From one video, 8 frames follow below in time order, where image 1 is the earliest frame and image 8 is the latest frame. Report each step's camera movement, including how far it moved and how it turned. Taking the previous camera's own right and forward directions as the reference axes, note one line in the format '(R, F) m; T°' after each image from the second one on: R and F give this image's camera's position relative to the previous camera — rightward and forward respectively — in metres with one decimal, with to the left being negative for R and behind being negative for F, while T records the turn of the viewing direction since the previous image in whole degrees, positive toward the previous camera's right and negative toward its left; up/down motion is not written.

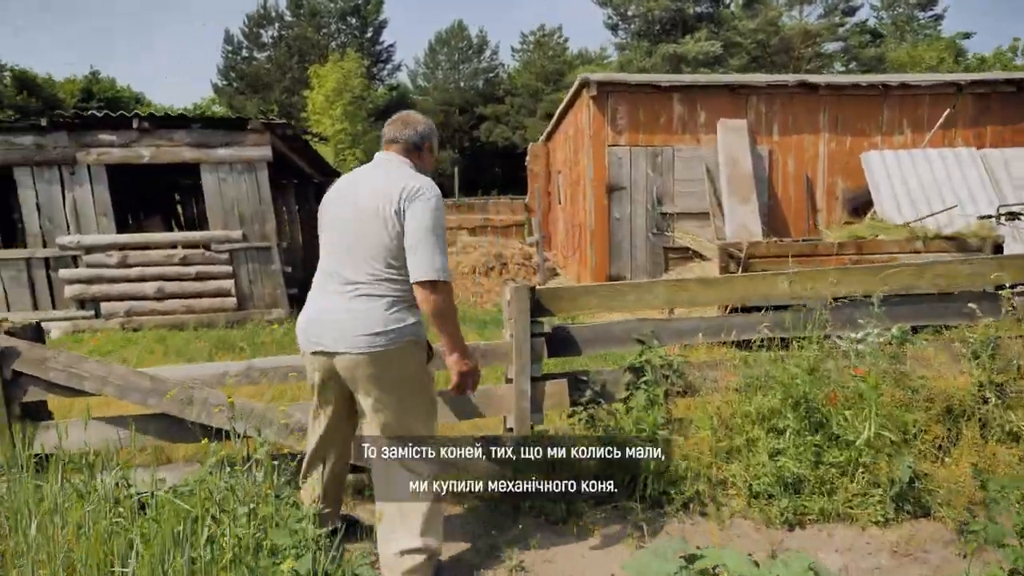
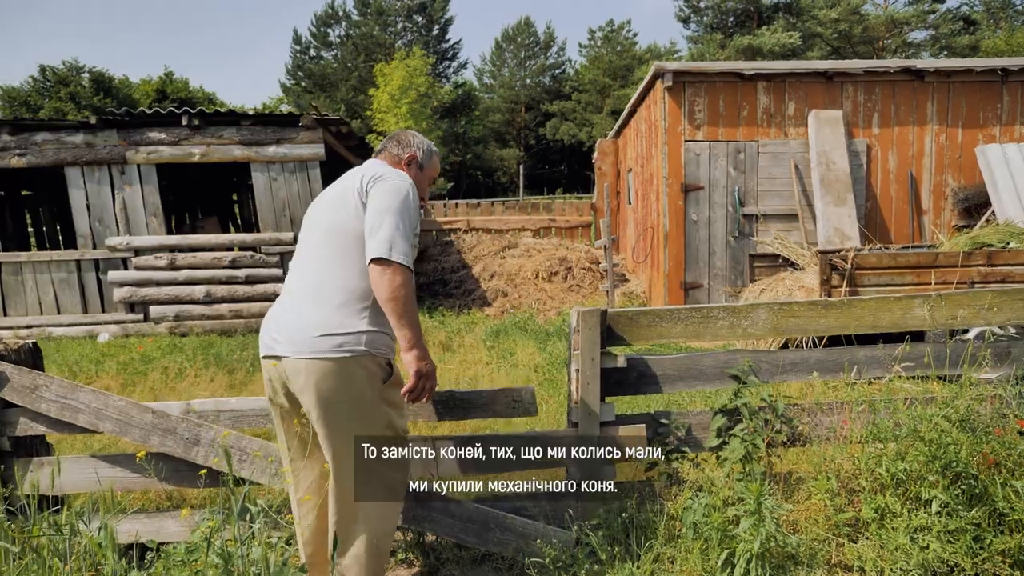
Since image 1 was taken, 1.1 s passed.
(0.0, +0.6) m; -5°
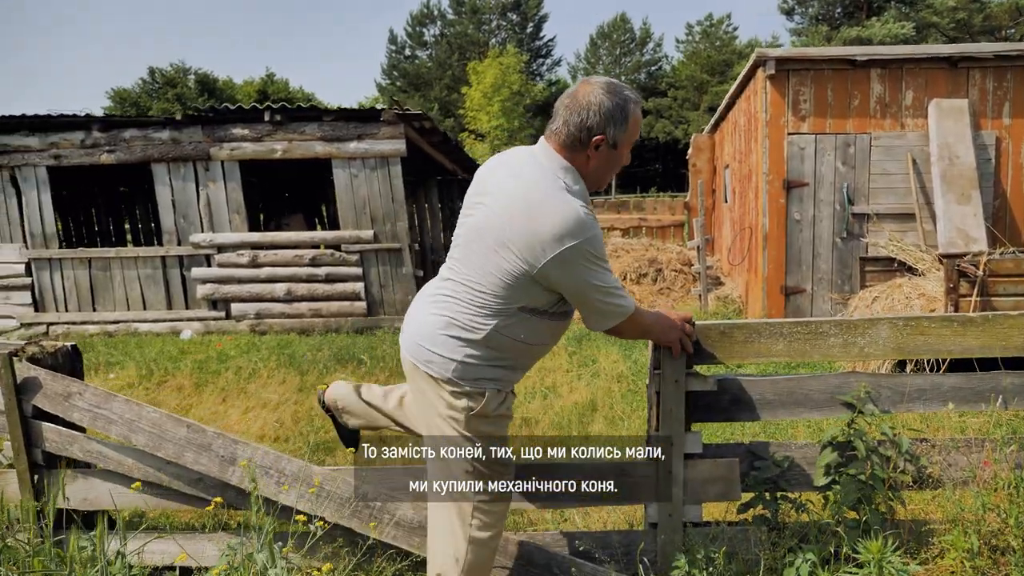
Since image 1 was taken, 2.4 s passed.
(+0.1, +0.4) m; -7°
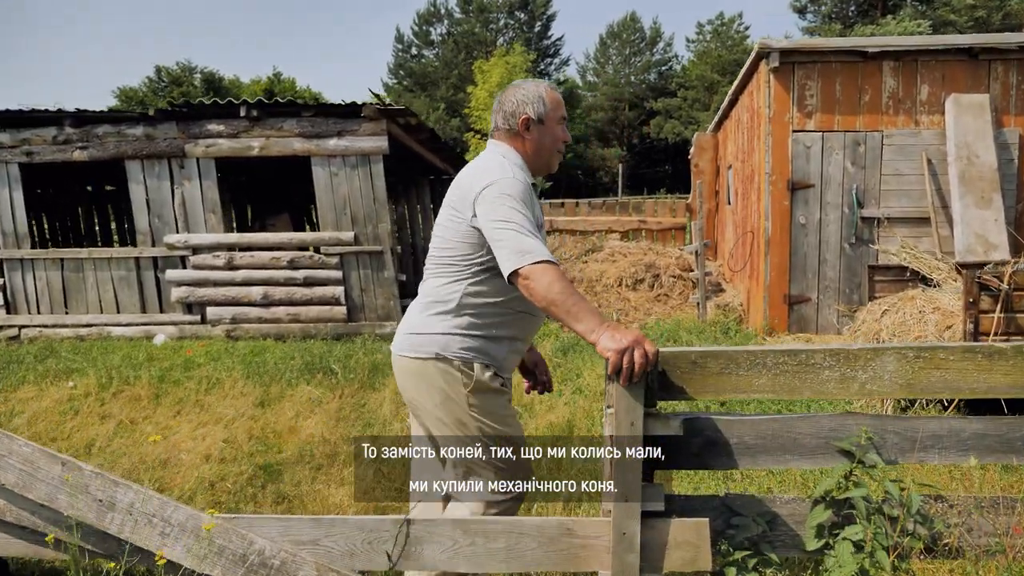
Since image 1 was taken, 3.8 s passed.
(+0.2, +0.4) m; -1°
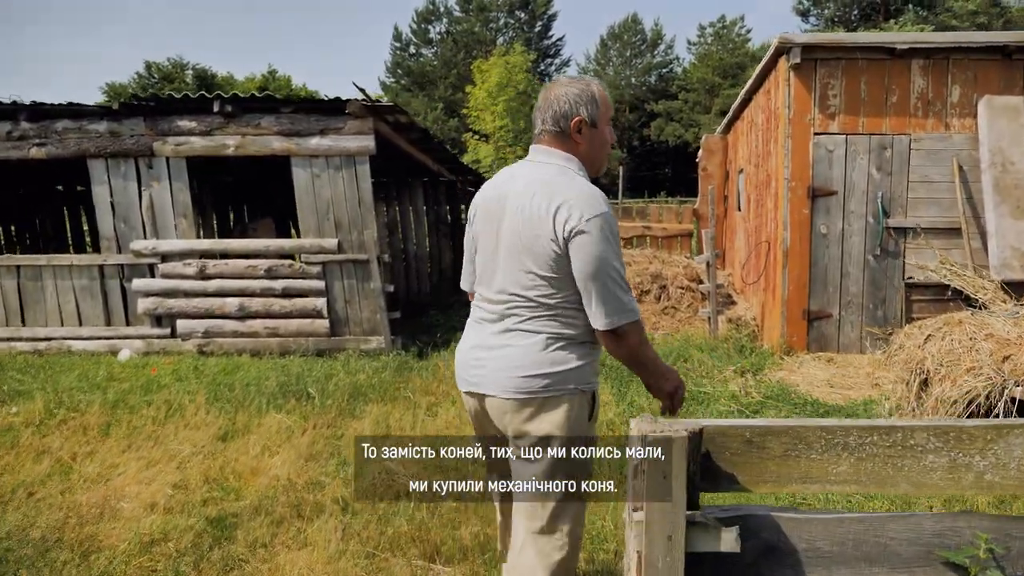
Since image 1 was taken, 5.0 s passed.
(0.0, +0.6) m; 0°
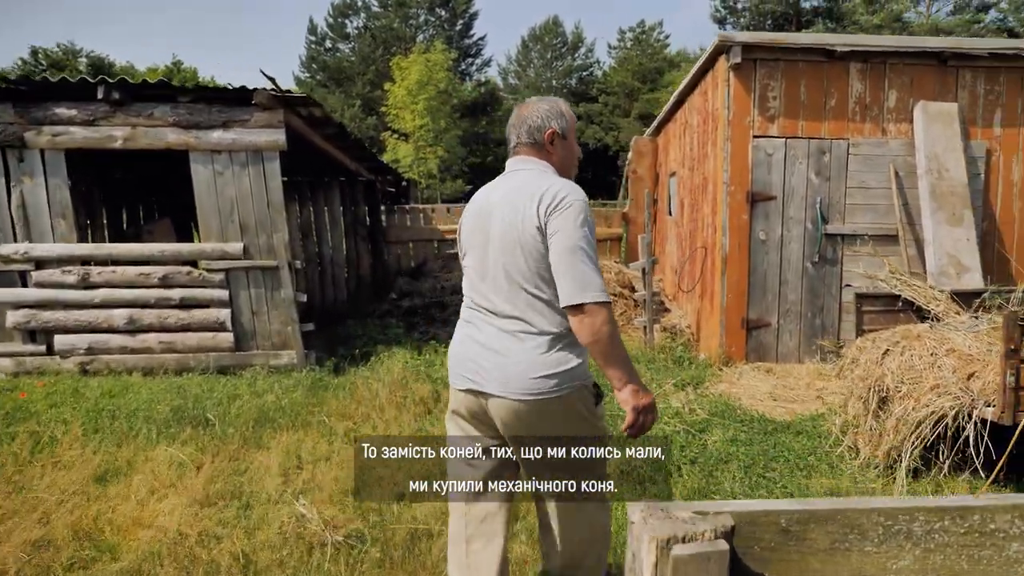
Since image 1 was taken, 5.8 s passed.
(-0.1, +0.5) m; +6°
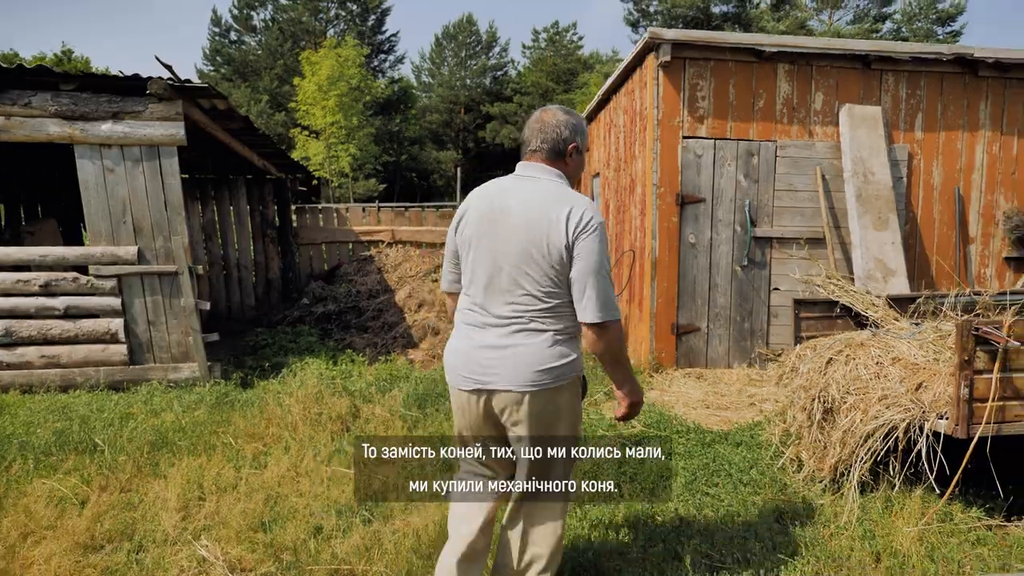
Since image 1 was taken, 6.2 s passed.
(-0.1, +0.3) m; +6°
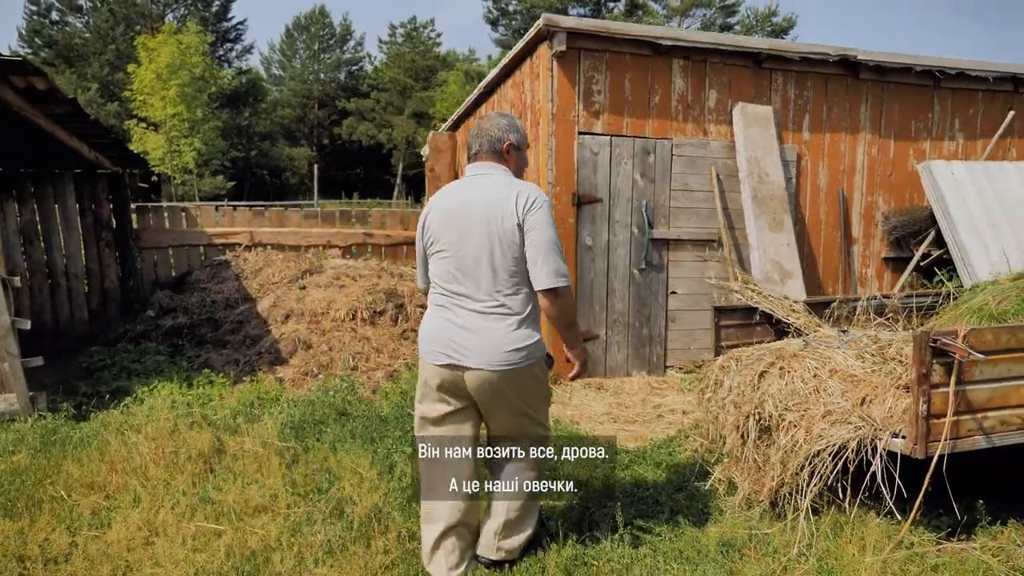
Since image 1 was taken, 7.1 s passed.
(-0.2, +0.6) m; +10°
